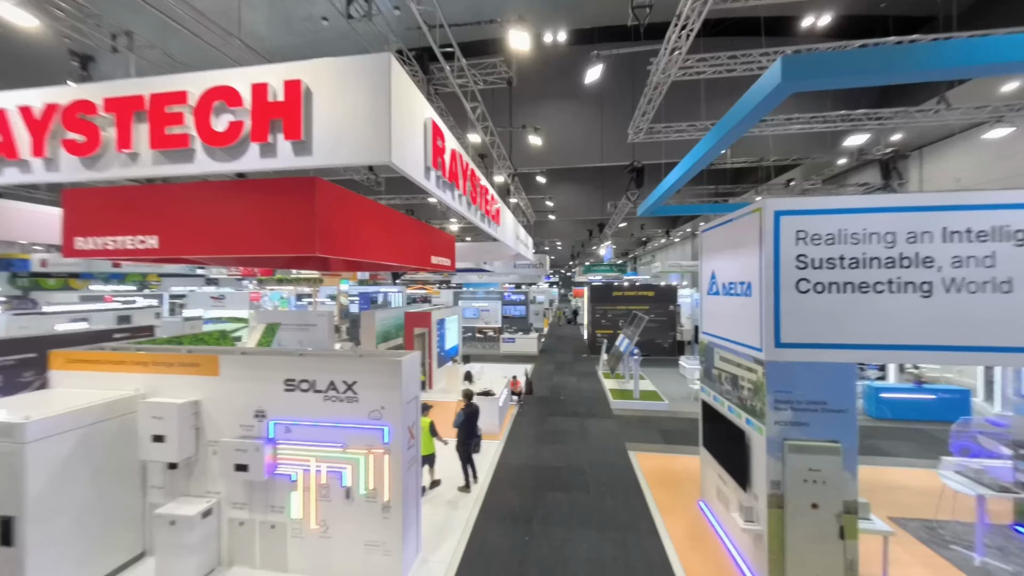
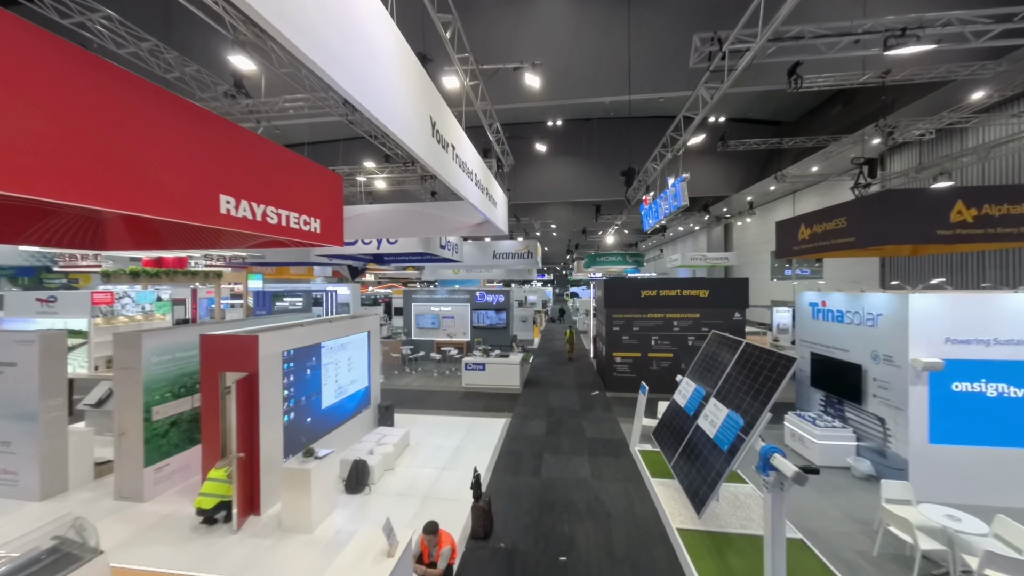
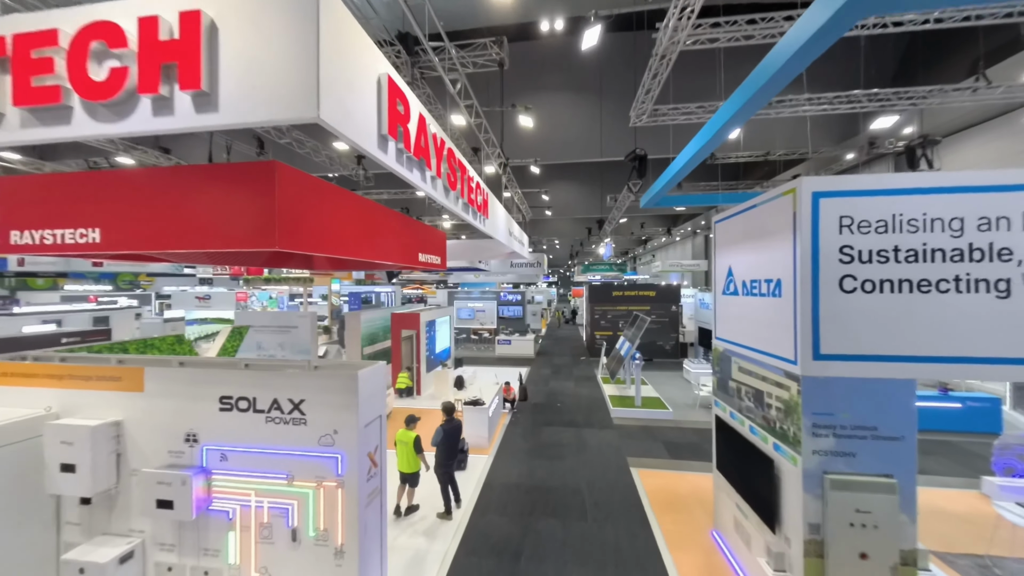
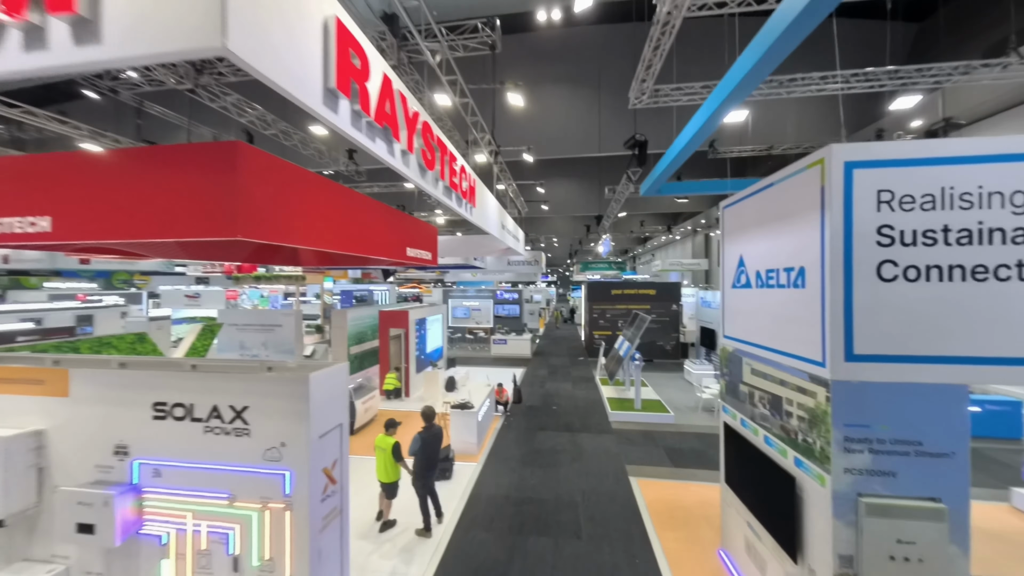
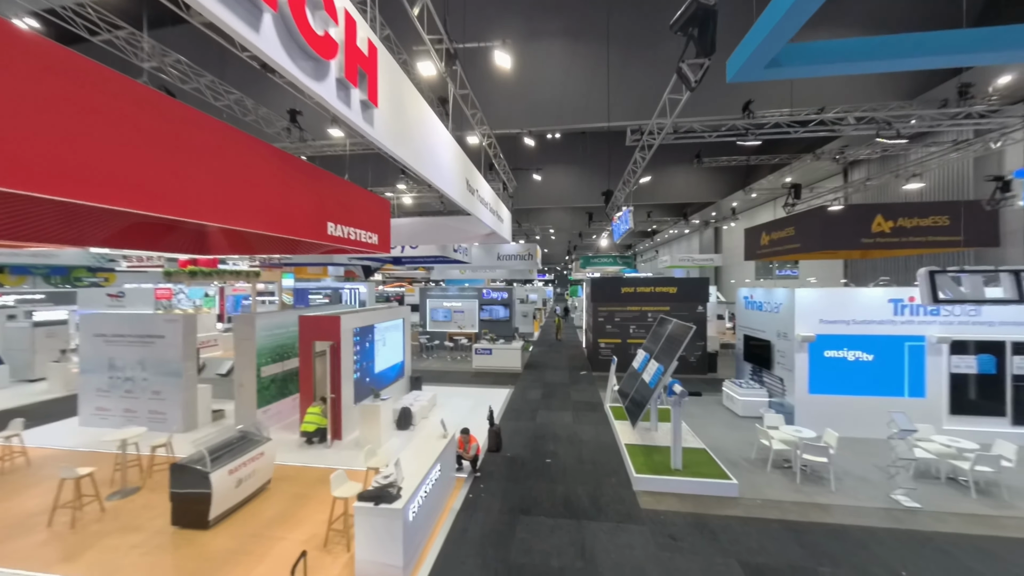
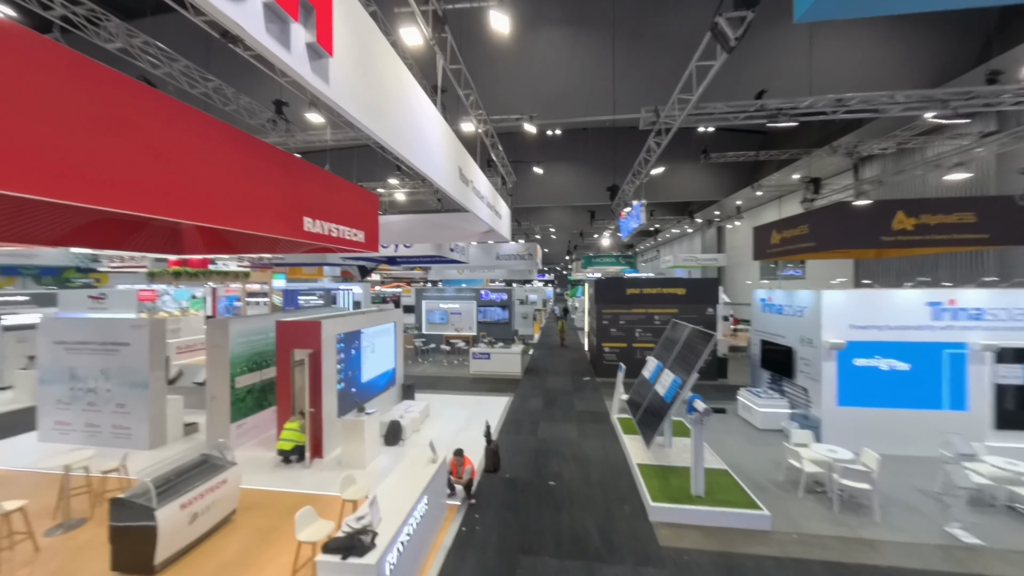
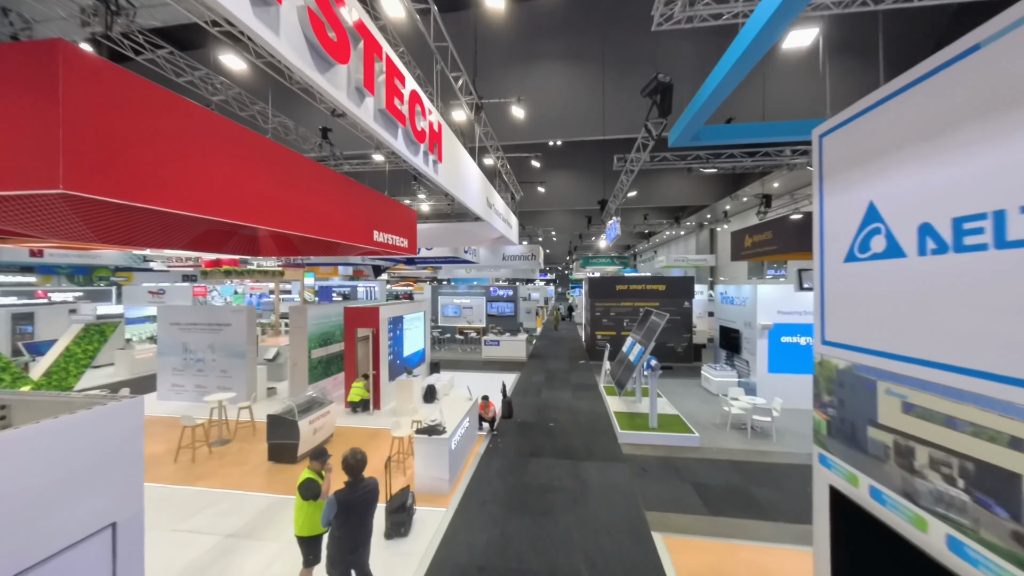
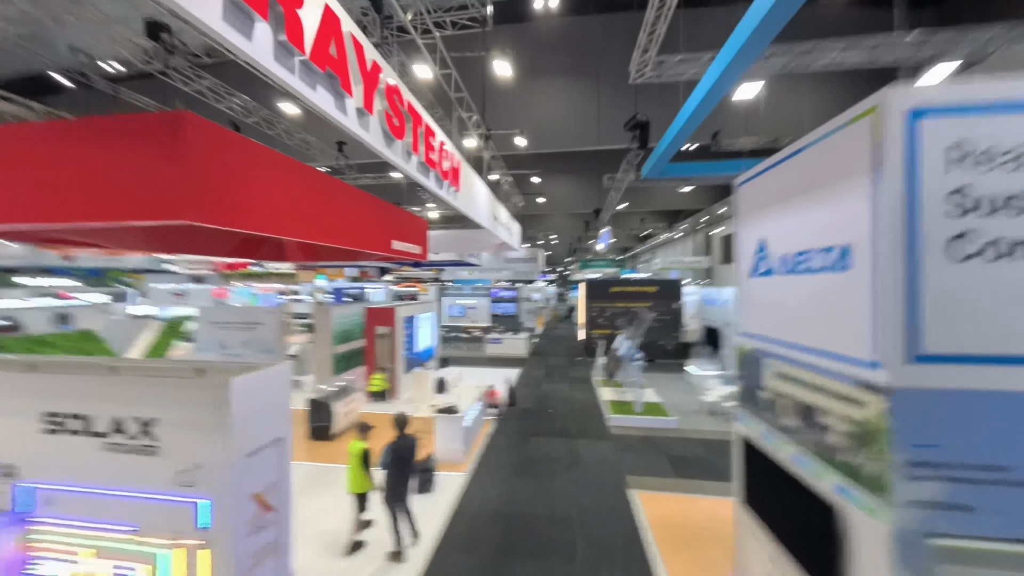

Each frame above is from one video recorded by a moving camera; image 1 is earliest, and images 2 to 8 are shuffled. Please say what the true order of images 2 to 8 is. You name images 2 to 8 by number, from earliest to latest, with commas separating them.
3, 4, 8, 7, 5, 6, 2
